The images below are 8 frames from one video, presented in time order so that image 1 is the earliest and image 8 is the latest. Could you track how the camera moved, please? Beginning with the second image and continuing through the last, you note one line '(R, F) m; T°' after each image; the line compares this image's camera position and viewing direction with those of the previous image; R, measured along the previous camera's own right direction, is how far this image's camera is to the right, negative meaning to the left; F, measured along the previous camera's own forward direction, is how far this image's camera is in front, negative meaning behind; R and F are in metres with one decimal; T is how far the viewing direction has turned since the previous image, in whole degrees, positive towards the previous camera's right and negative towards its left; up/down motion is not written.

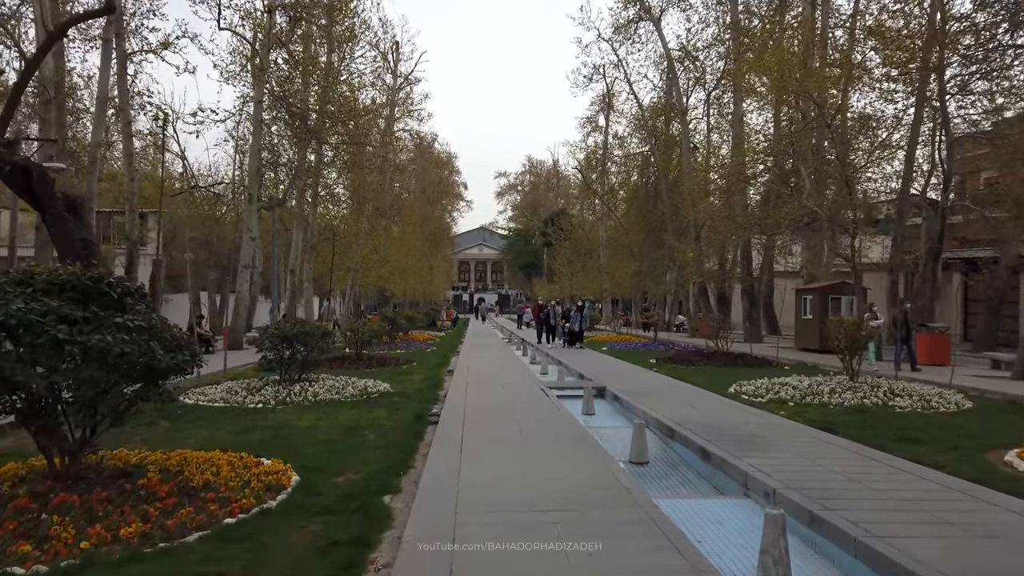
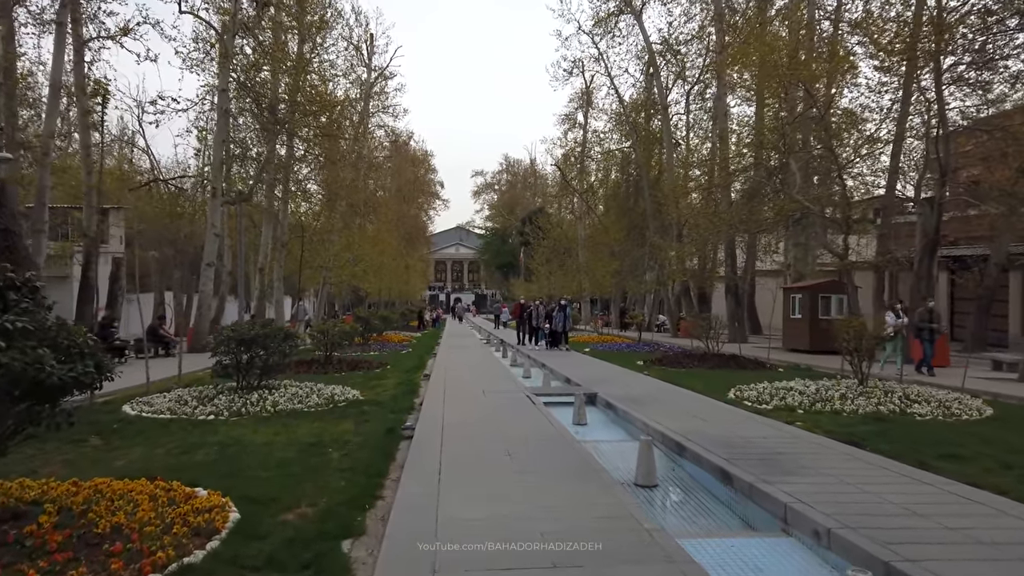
(-0.1, +1.0) m; +2°
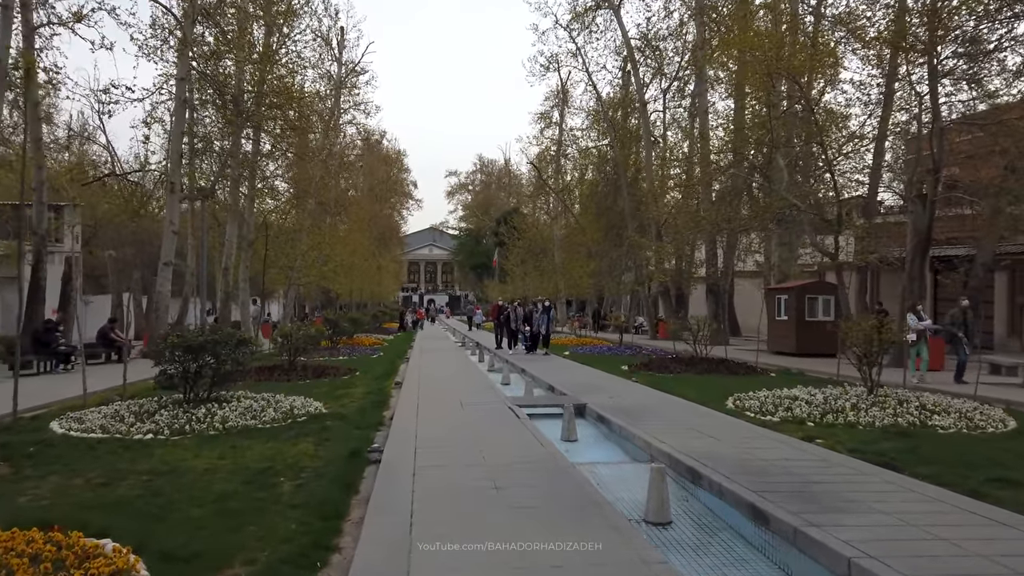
(-0.1, +1.0) m; +2°
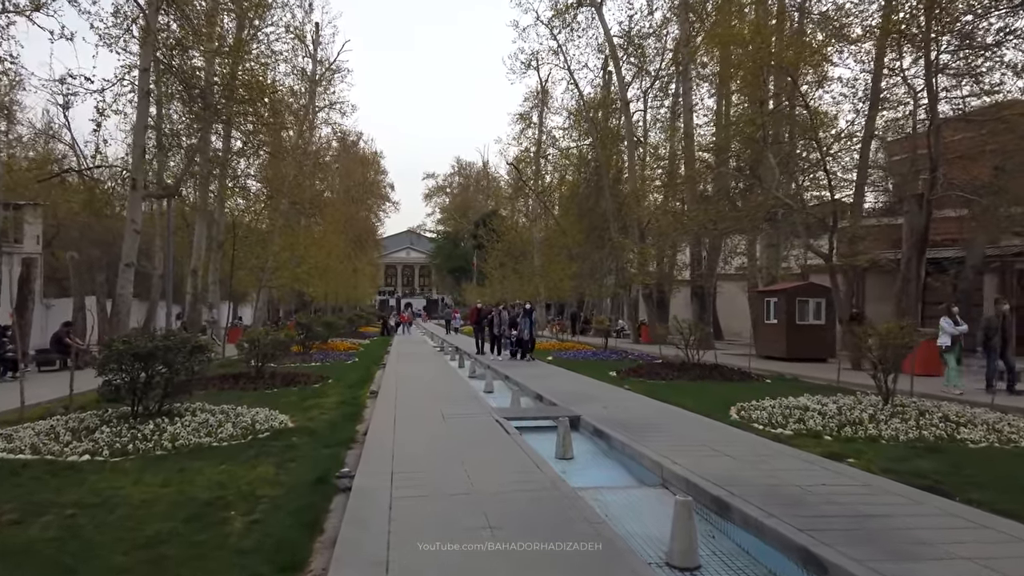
(-0.1, +0.9) m; +2°
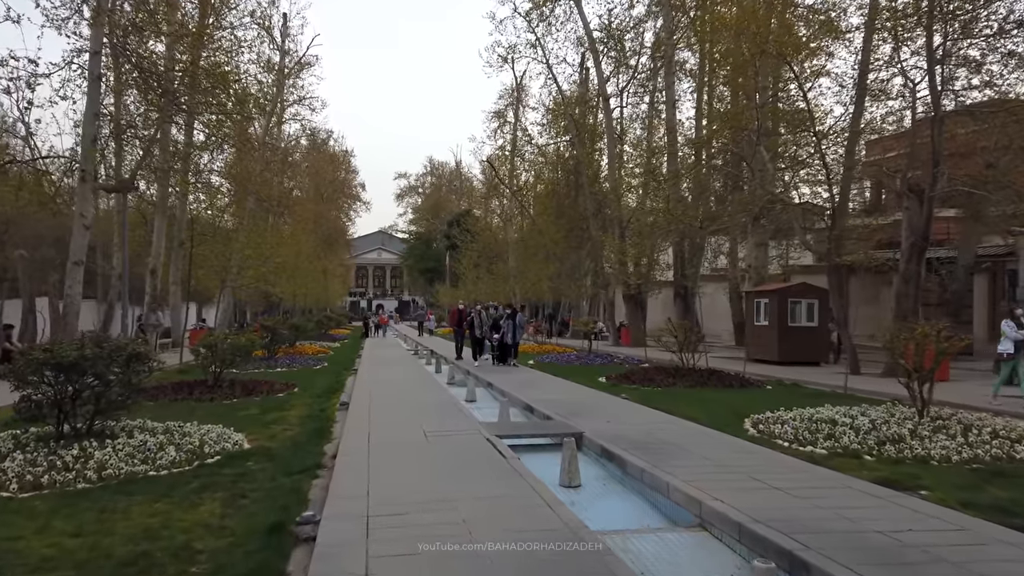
(-0.2, +1.1) m; +2°
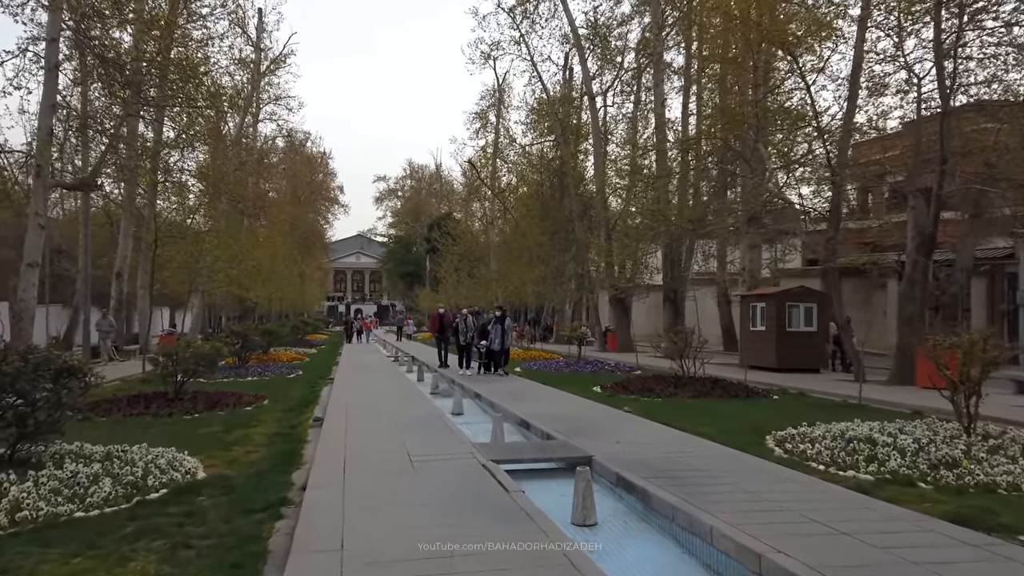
(-0.2, +1.0) m; +2°
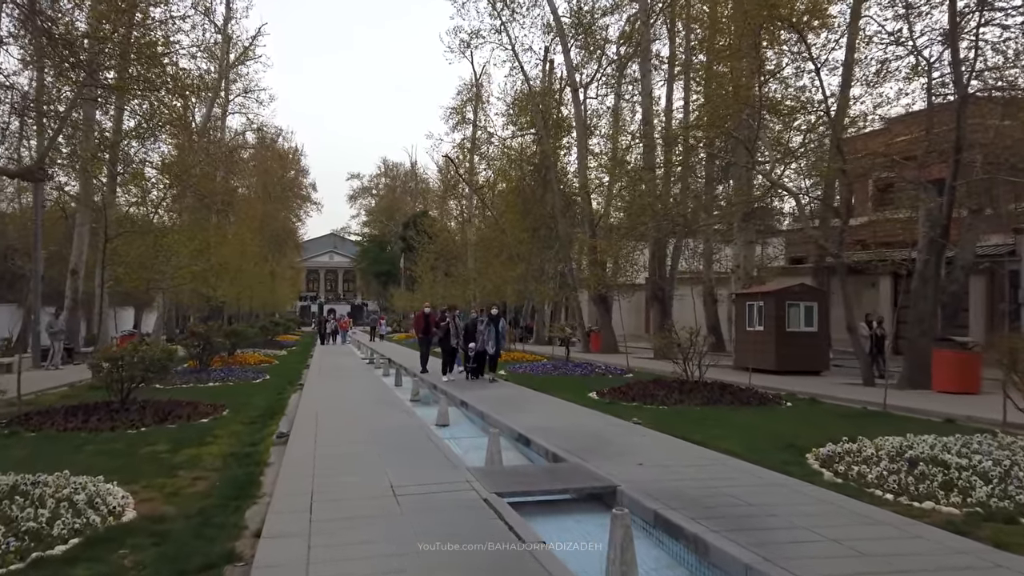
(-0.2, +1.2) m; +2°
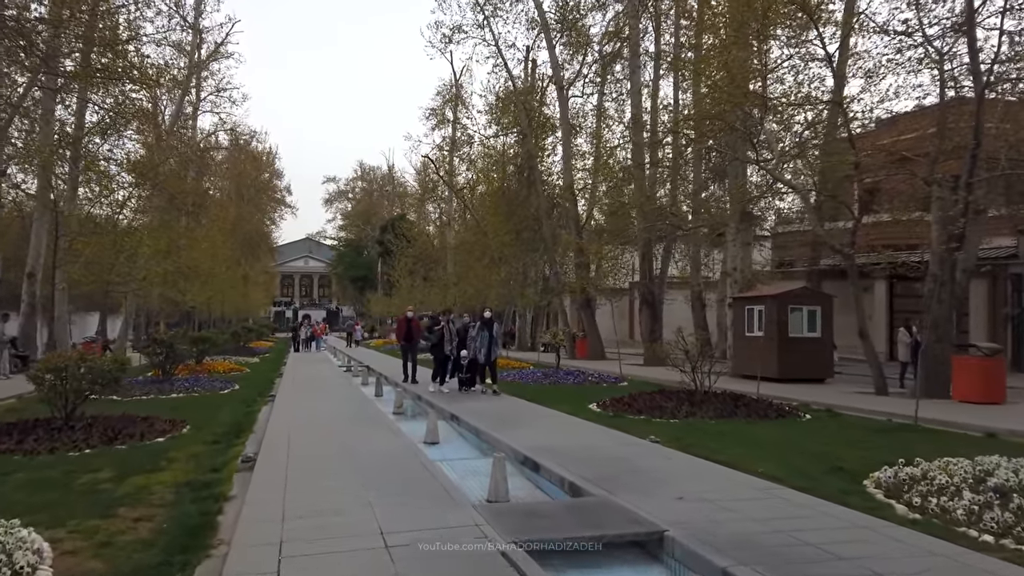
(-0.3, +1.1) m; +2°
